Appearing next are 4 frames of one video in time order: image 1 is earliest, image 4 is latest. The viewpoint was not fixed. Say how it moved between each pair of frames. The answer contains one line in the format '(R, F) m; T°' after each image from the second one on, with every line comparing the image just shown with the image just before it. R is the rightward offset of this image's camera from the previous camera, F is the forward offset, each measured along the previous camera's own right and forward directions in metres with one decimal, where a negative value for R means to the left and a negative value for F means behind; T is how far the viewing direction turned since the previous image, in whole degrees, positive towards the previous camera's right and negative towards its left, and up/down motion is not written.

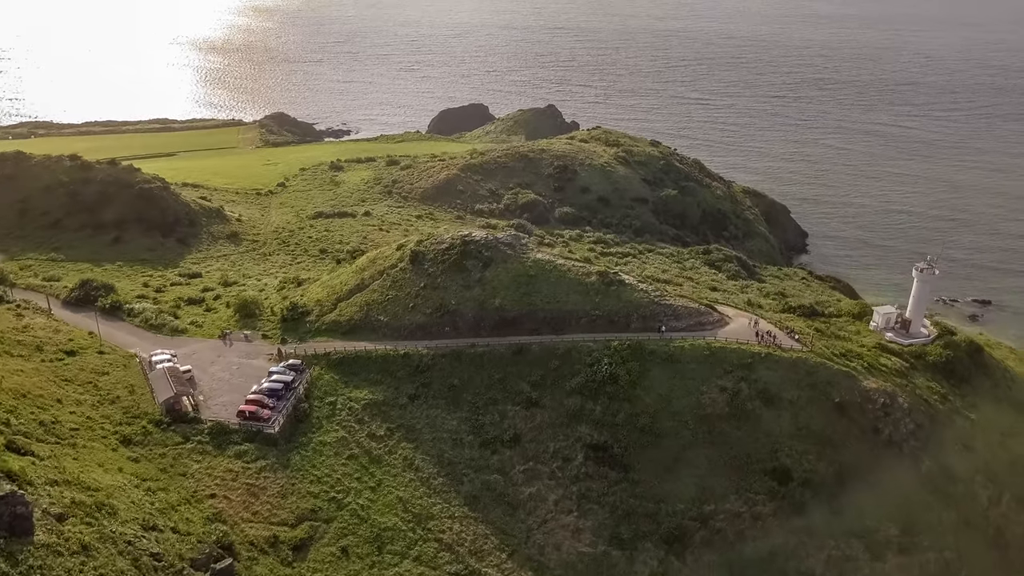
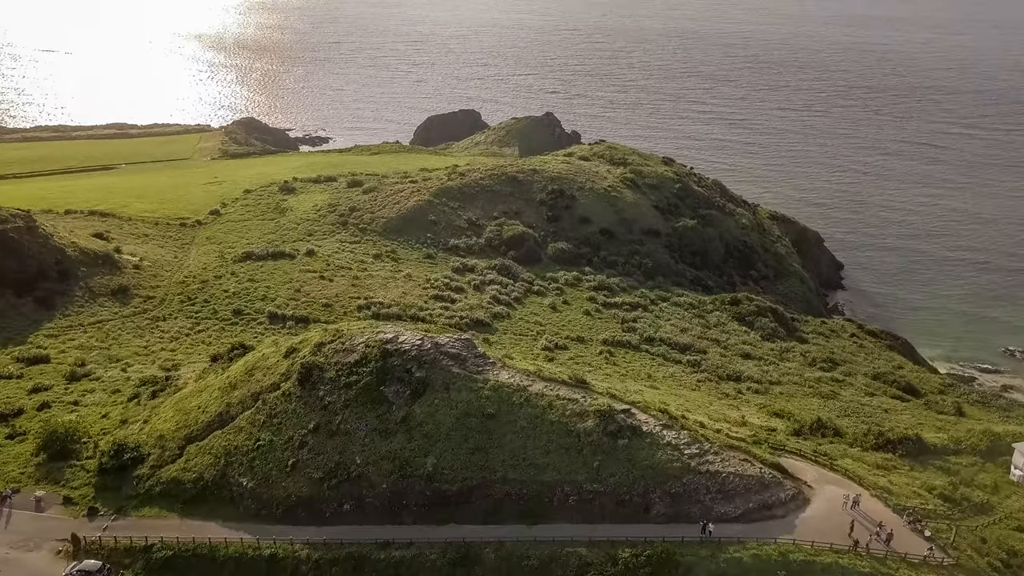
(+1.3, +12.5) m; 0°
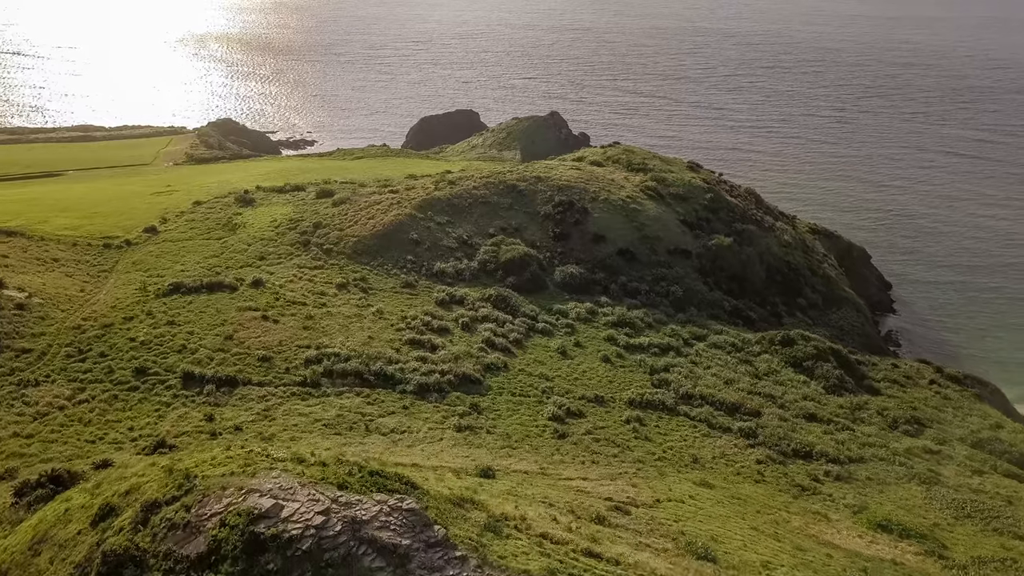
(+0.2, +10.2) m; 0°
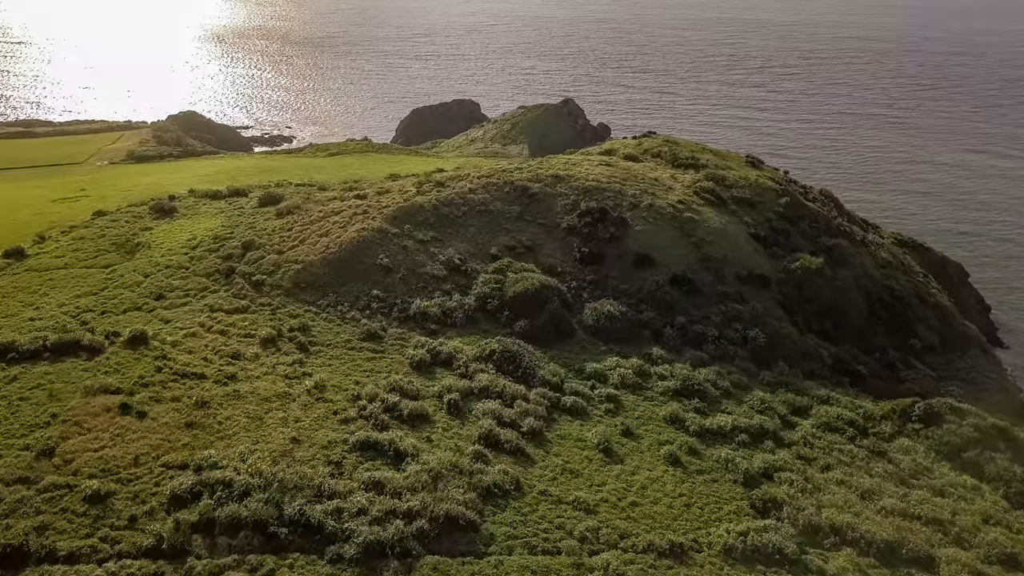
(-0.3, +13.7) m; 0°
